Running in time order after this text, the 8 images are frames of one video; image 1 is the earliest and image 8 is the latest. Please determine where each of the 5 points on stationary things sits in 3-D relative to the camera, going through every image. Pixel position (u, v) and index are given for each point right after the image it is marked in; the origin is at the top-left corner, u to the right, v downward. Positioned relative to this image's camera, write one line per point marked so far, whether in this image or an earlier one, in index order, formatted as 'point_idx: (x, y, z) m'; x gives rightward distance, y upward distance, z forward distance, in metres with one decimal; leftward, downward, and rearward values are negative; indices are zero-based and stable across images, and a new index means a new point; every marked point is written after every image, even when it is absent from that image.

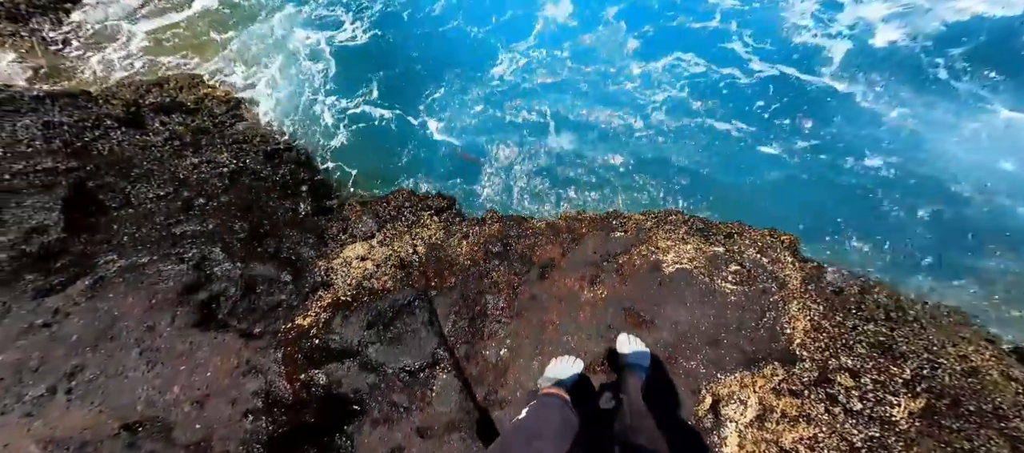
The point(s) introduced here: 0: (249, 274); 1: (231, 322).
0: (-2.9, -0.5, +5.3) m
1: (-2.9, -1.0, +4.9) m
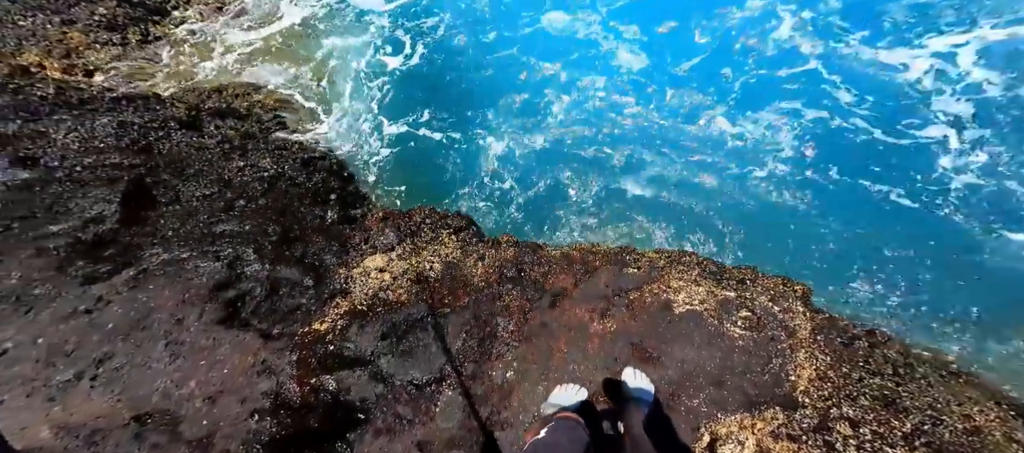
0: (-2.8, -0.6, +5.6) m
1: (-2.9, -1.1, +5.3) m
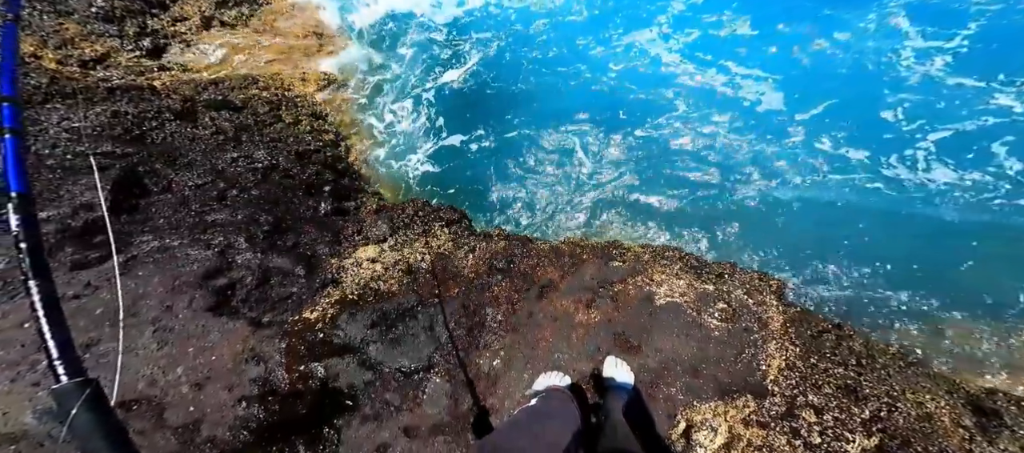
0: (-2.9, -0.5, +5.7) m
1: (-3.0, -1.0, +5.3) m
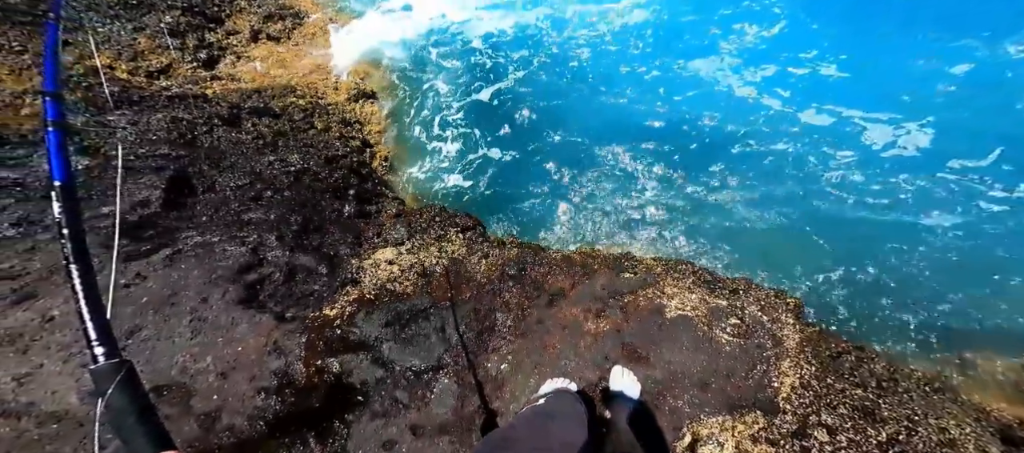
0: (-2.8, -0.5, +6.0) m
1: (-2.9, -0.9, +5.6) m
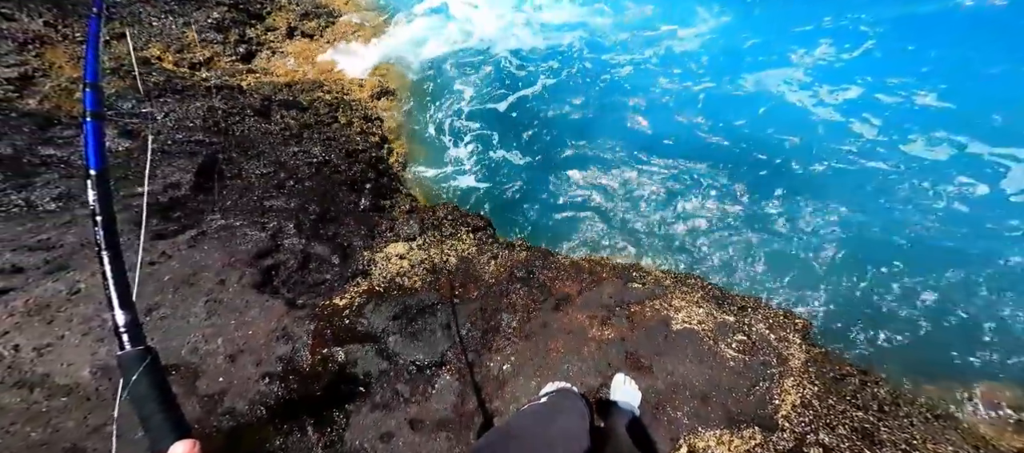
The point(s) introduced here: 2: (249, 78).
0: (-2.6, -0.3, +6.1) m
1: (-2.8, -0.8, +5.7) m
2: (-4.7, +2.6, +8.4) m
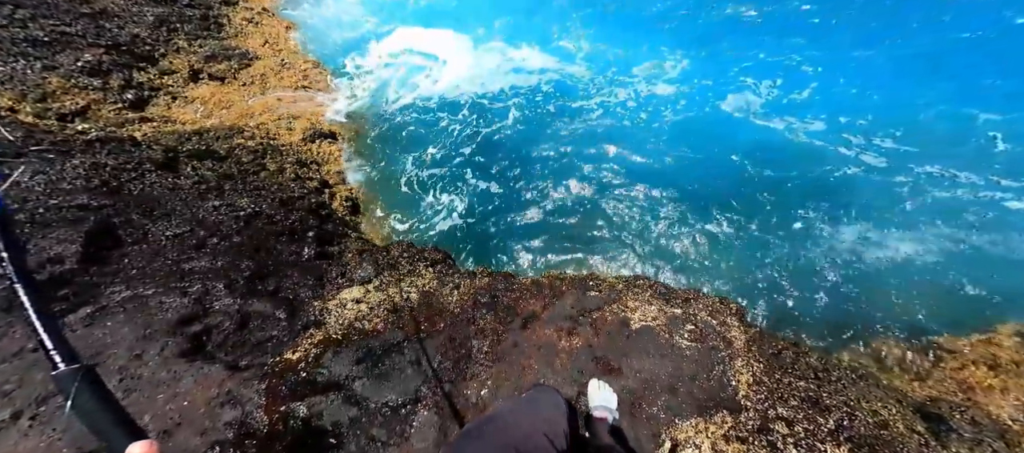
0: (-3.2, -0.9, +5.7) m
1: (-3.2, -1.4, +5.3) m
2: (-5.9, +1.6, +7.6) m
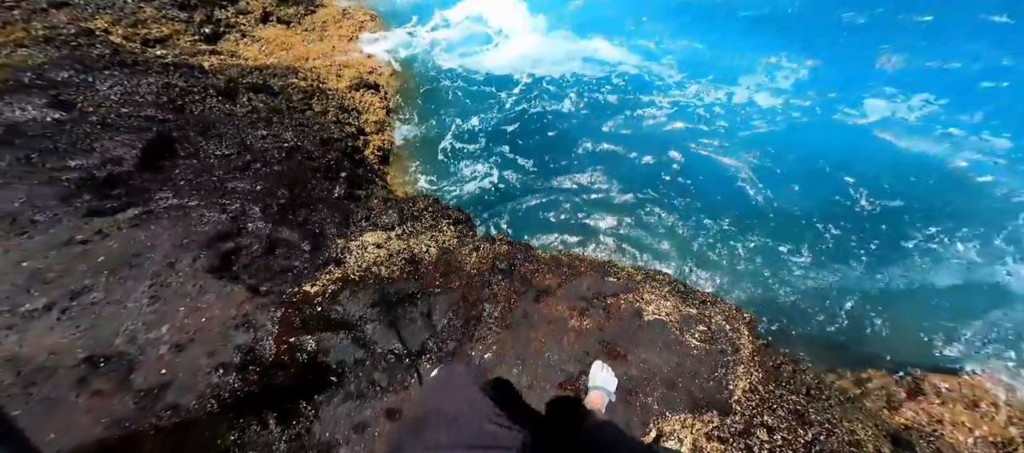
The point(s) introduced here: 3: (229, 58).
0: (-2.9, -0.1, +5.9) m
1: (-3.0, -0.6, +5.5) m
2: (-5.1, +2.9, +7.9) m
3: (-5.0, +3.0, +8.1) m
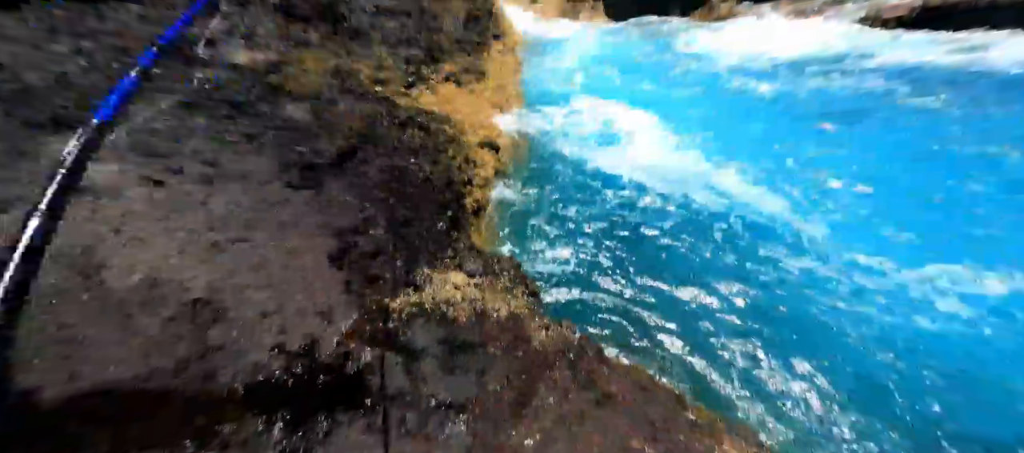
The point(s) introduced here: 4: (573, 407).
0: (-1.8, -0.2, +6.0) m
1: (-2.1, -0.5, +5.5) m
2: (-2.6, +2.7, +8.9) m
3: (-2.5, +2.7, +9.1) m
4: (+0.6, -1.9, +4.9) m
